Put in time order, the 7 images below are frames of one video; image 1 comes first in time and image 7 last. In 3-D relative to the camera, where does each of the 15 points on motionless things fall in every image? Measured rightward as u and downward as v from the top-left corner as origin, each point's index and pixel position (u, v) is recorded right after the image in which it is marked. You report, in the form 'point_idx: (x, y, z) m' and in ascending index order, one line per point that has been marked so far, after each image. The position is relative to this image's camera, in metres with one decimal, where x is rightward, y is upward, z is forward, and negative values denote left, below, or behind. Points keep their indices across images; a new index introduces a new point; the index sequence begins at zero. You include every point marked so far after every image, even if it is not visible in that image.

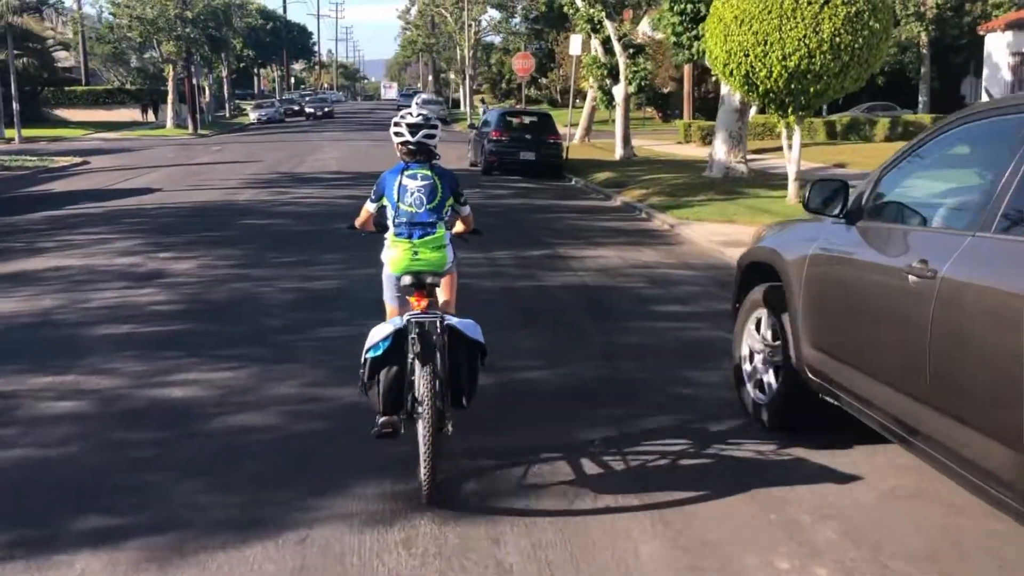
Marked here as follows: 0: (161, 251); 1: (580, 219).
0: (-6.0, +0.6, +12.9) m
1: (+1.6, +1.6, +17.5) m
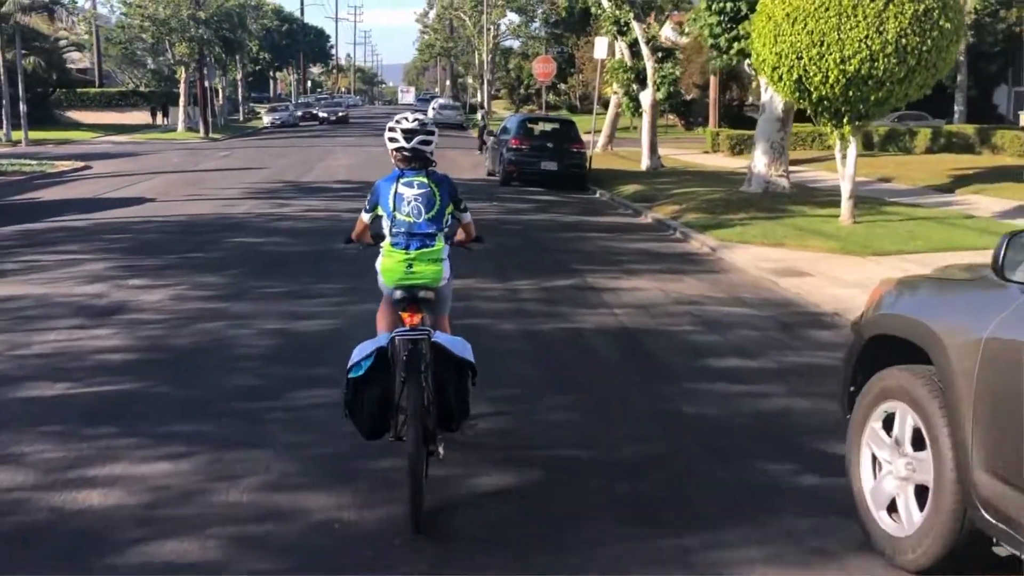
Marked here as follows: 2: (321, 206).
0: (-5.6, +0.2, +11.2) m
1: (+2.0, +1.0, +15.7) m
2: (-4.9, +2.1, +19.3) m
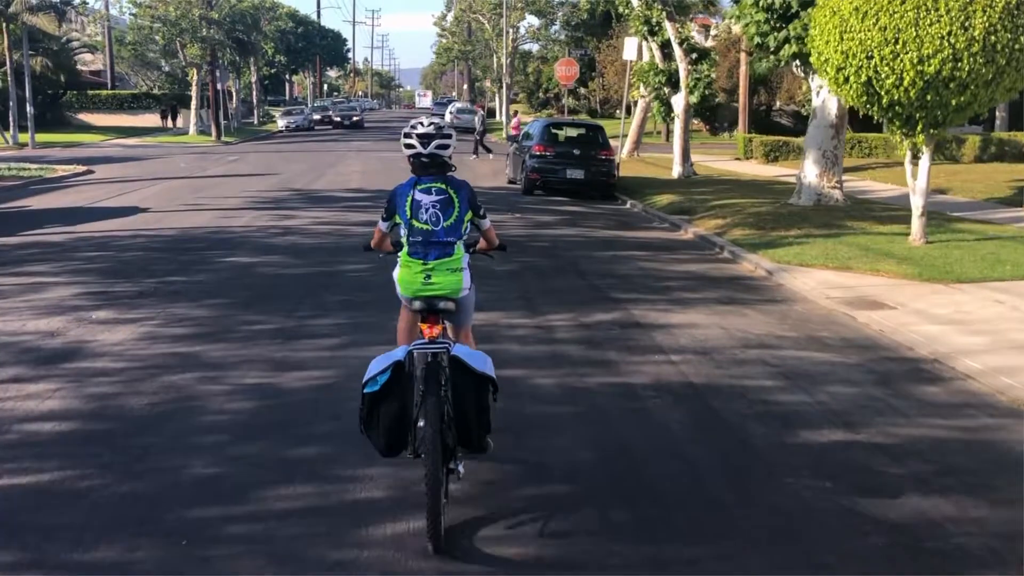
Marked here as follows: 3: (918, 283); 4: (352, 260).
0: (-5.2, -0.2, +9.6) m
1: (+2.5, +0.5, +13.9) m
2: (-4.3, +1.7, +17.6) m
3: (+6.5, +0.1, +12.1) m
4: (-2.7, +0.5, +12.8) m
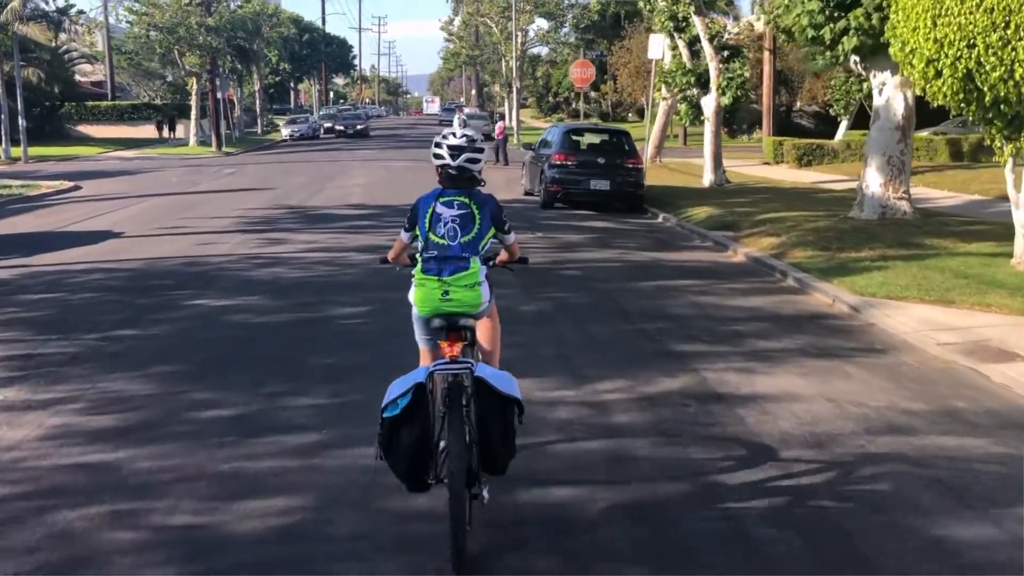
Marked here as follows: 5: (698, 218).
0: (-4.8, -0.9, +7.4) m
1: (+2.9, -0.1, +11.6) m
2: (-3.8, +1.0, +15.4) m
3: (+6.9, -0.4, +9.8) m
4: (-2.3, -0.2, +10.5) m
5: (+4.5, +1.7, +18.4) m
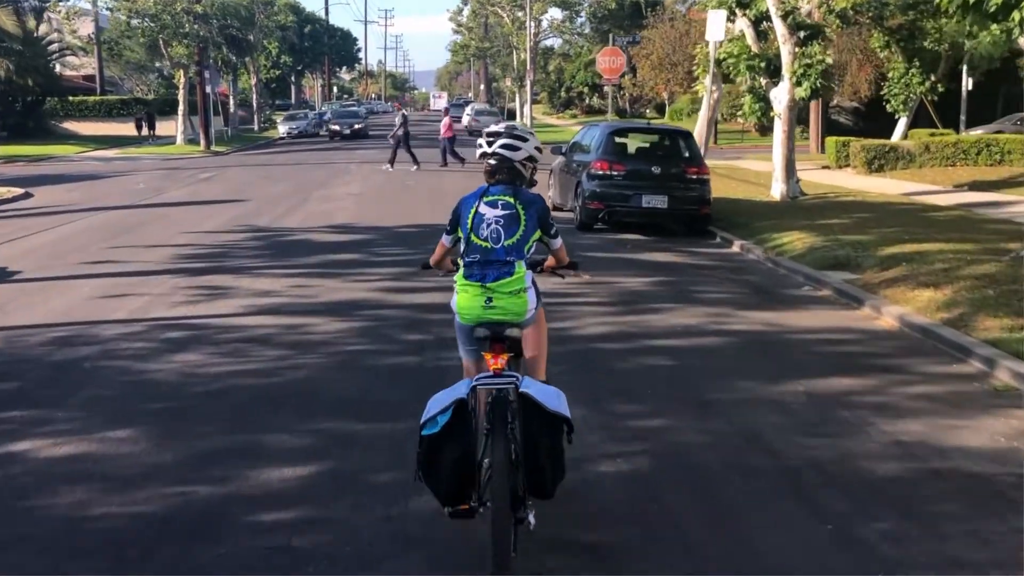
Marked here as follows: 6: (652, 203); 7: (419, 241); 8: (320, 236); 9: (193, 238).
0: (-4.4, -1.9, +2.8) m
1: (+3.5, -1.1, +7.0) m
2: (-3.3, 0.0, +10.8) m
3: (+7.4, -1.5, +5.1) m
4: (-1.8, -1.2, +5.9) m
5: (+5.1, +0.7, +13.7) m
6: (+3.0, +1.8, +16.2) m
7: (-1.9, +1.0, +15.1) m
8: (-3.9, +1.1, +15.4) m
9: (-6.5, +1.0, +15.2) m
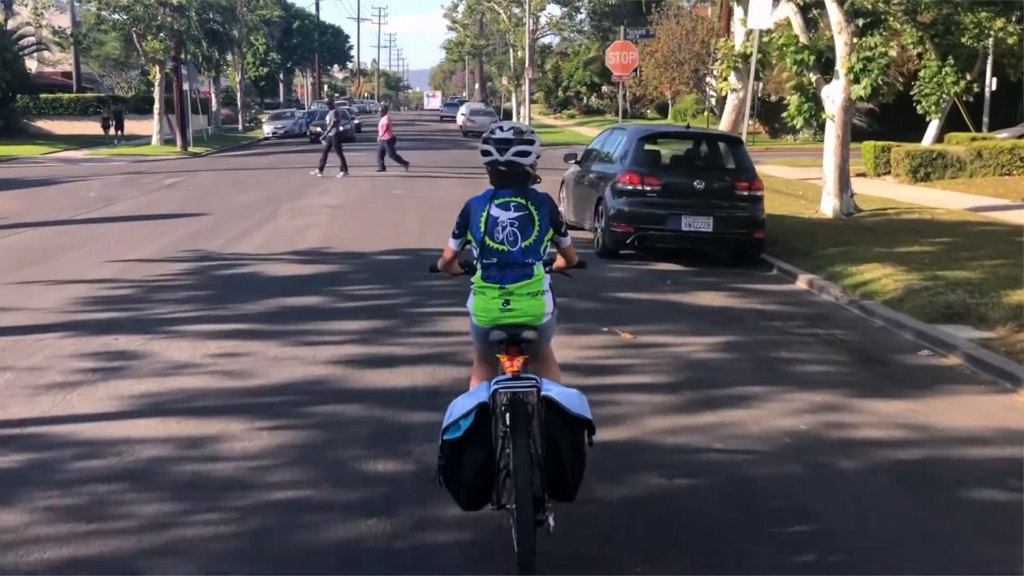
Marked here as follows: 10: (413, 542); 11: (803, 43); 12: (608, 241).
0: (-4.1, -2.7, -0.4) m
1: (+3.6, -1.9, +3.8) m
2: (-3.1, -0.8, +7.7) m
3: (+7.6, -2.3, +2.0) m
4: (-1.6, -1.9, +2.8) m
5: (+5.2, -0.1, +10.6) m
6: (+3.1, +1.1, +13.1) m
7: (-1.7, +0.2, +12.0) m
8: (-3.8, +0.3, +12.3) m
9: (-6.4, +0.2, +12.0) m
10: (-0.6, -1.6, +4.7) m
11: (+6.7, +5.6, +17.5) m
12: (+1.7, +0.8, +13.5) m
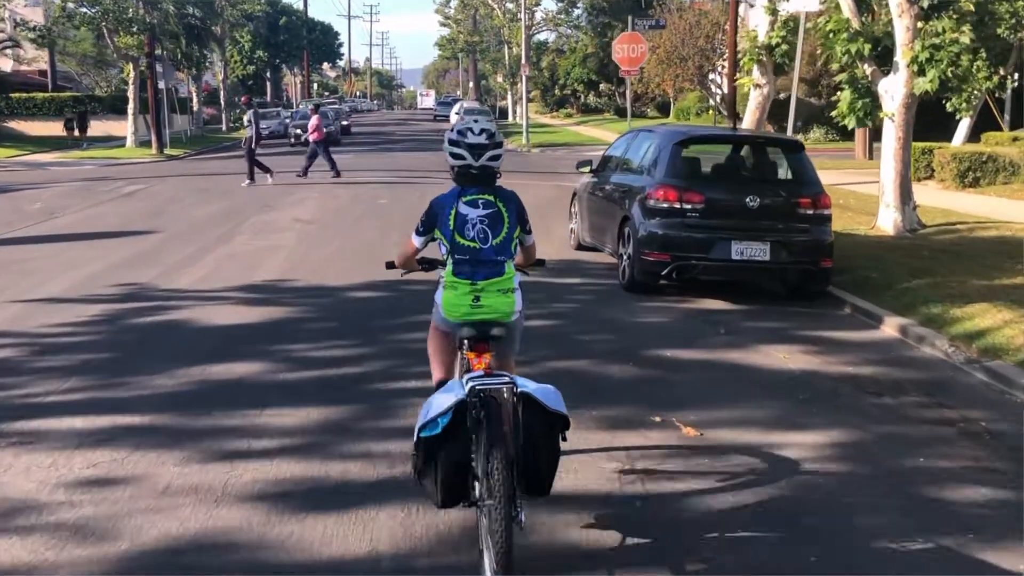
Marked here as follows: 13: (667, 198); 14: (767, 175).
0: (-4.0, -3.3, -3.1) m
1: (+3.8, -2.5, +1.1) m
2: (-3.0, -1.4, +4.9) m
3: (+7.8, -2.9, -0.7) m
4: (-1.4, -2.6, 0.0) m
5: (+5.3, -0.7, +7.9) m
6: (+3.2, +0.5, +10.3) m
7: (-1.6, -0.4, +9.2) m
8: (-3.7, -0.3, +9.5) m
9: (-6.3, -0.4, +9.2) m
10: (-0.5, -2.2, +1.9) m
11: (+6.7, +5.0, +14.8) m
12: (+1.8, +0.2, +10.8) m
13: (+2.2, +1.2, +10.4) m
14: (+3.8, +1.6, +10.6) m
